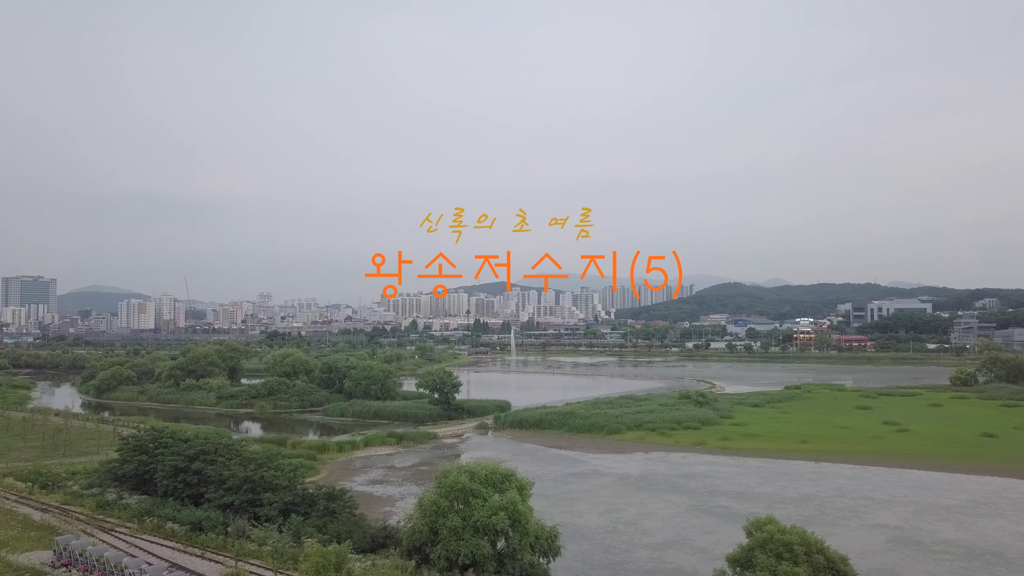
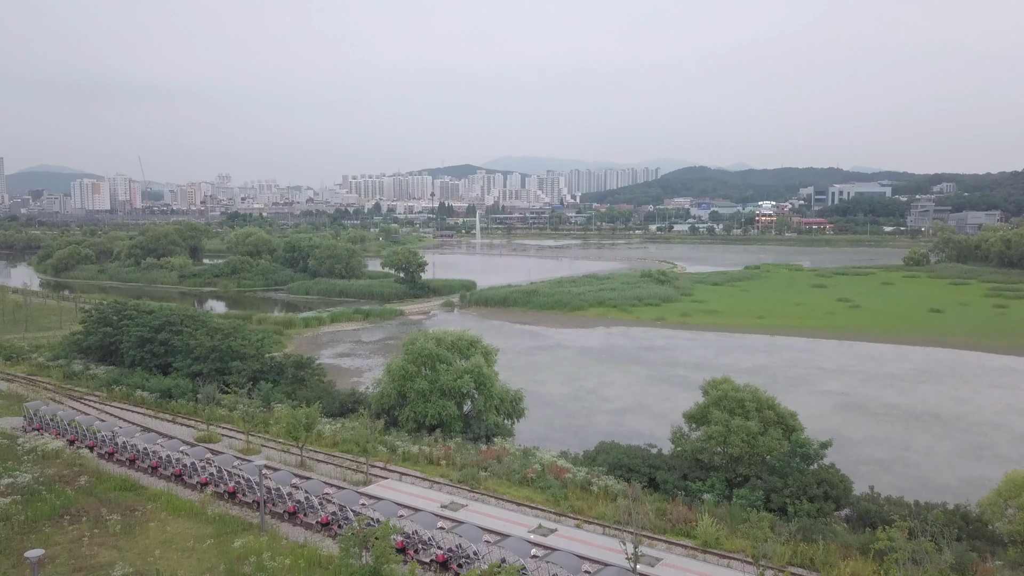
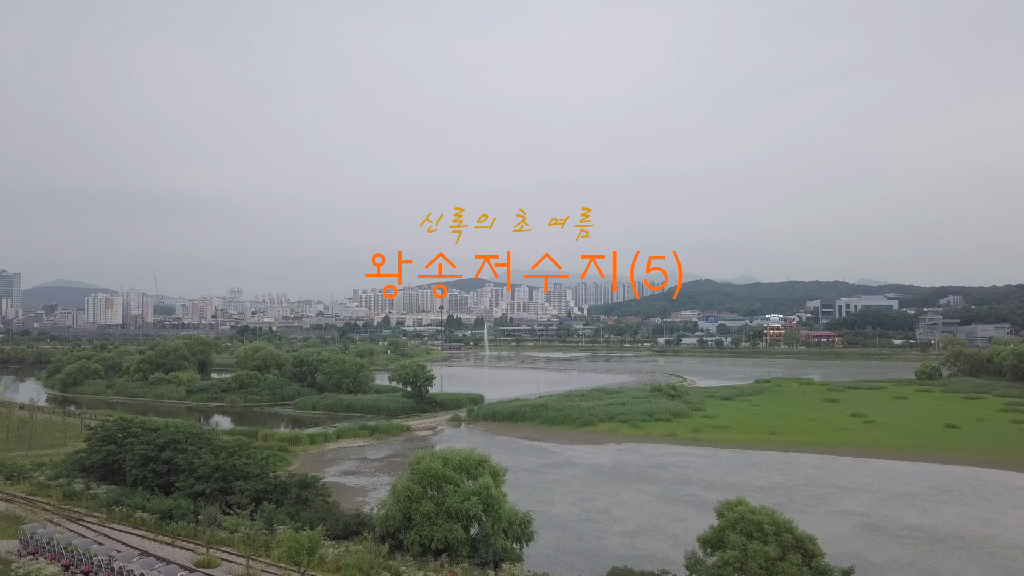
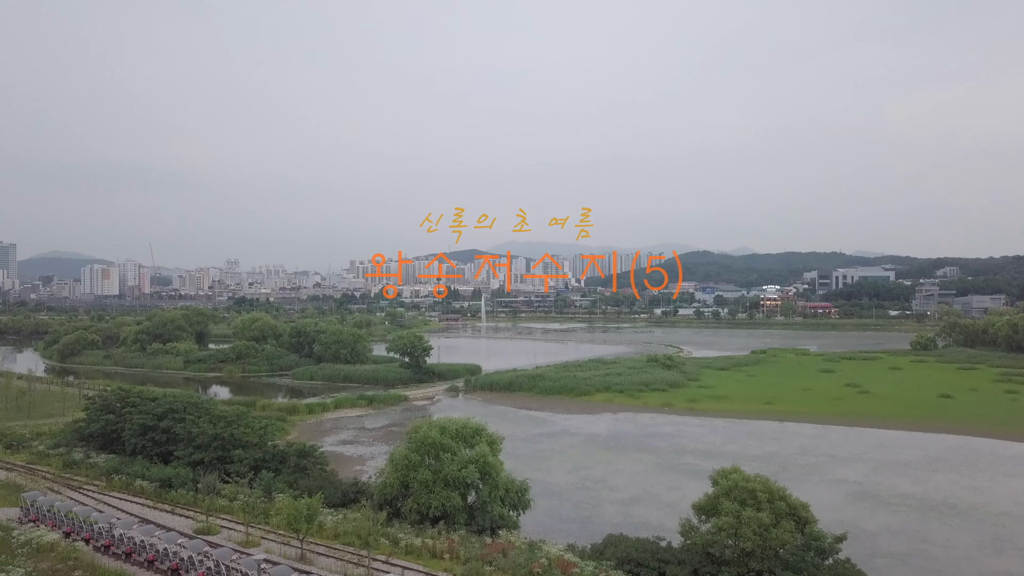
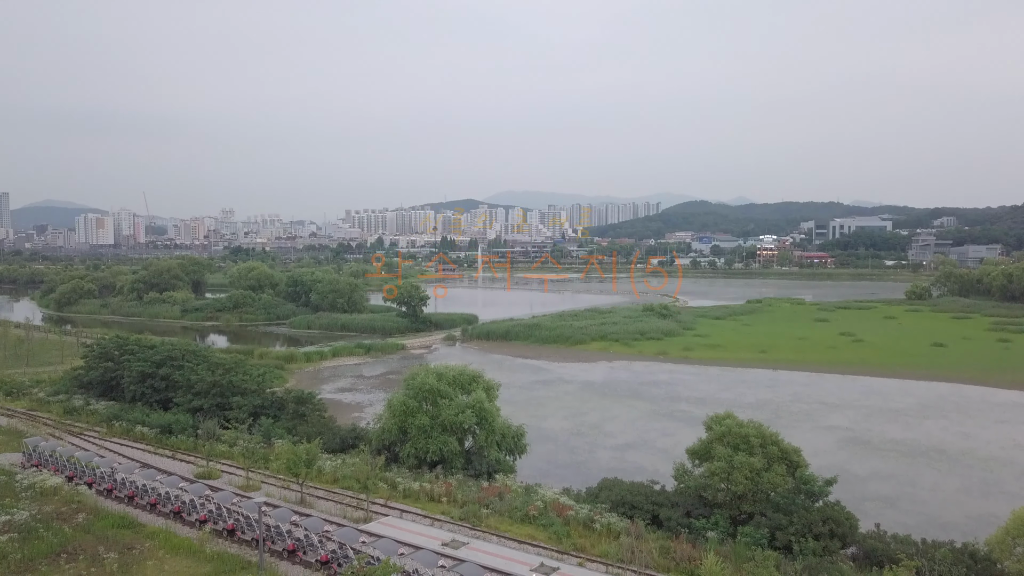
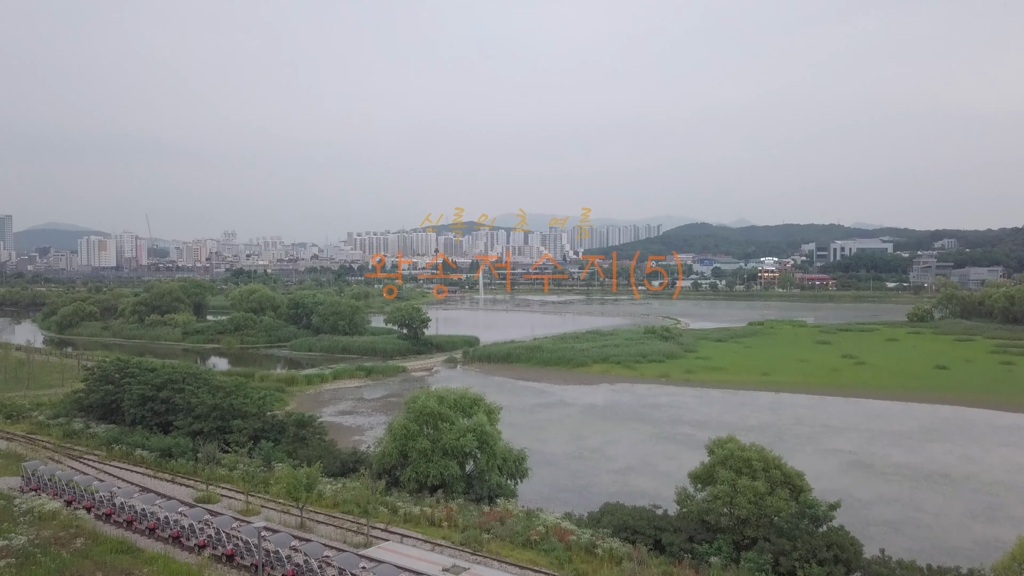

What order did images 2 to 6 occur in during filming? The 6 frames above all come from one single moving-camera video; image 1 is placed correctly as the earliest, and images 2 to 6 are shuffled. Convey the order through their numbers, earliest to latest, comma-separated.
3, 4, 6, 5, 2
